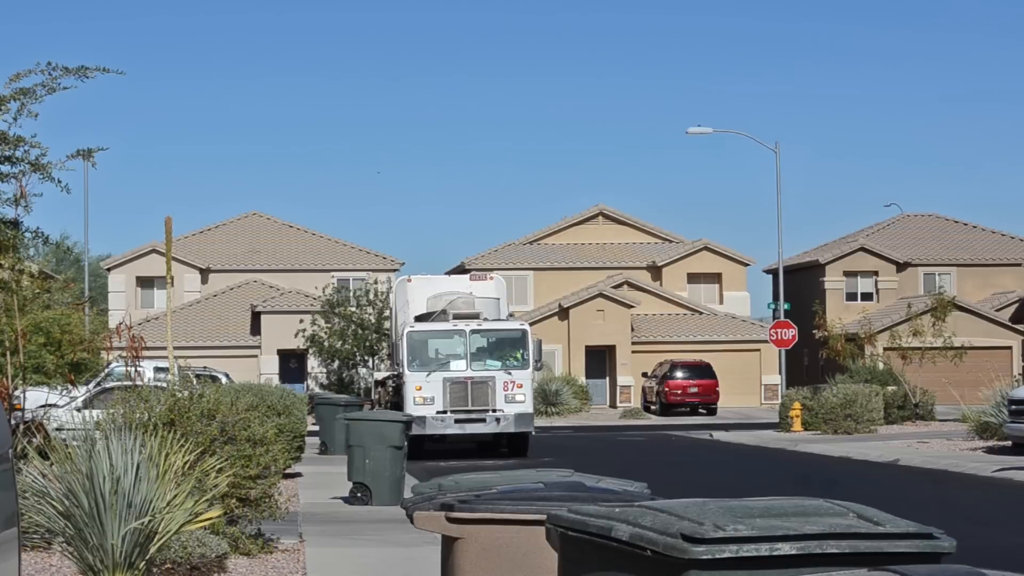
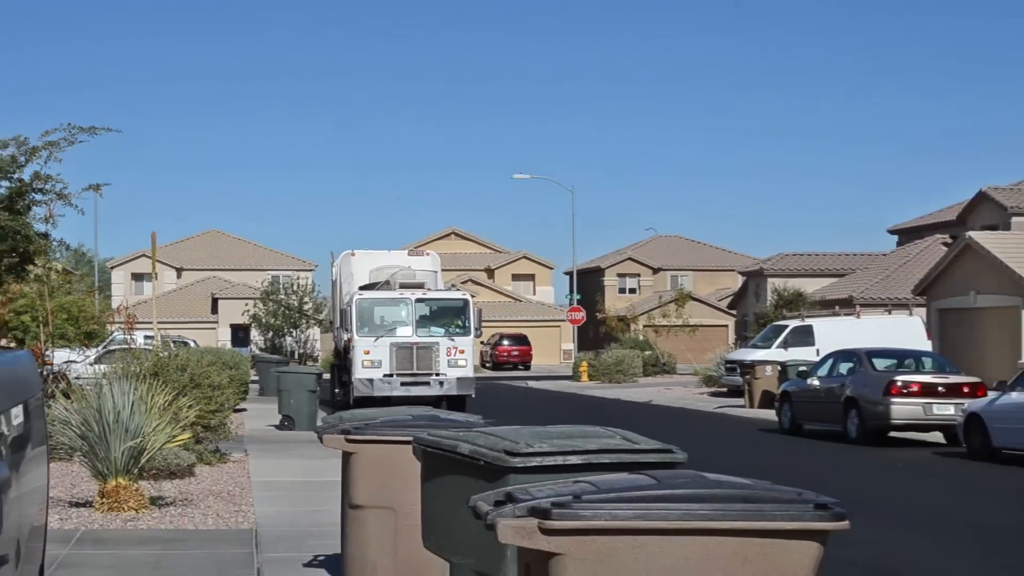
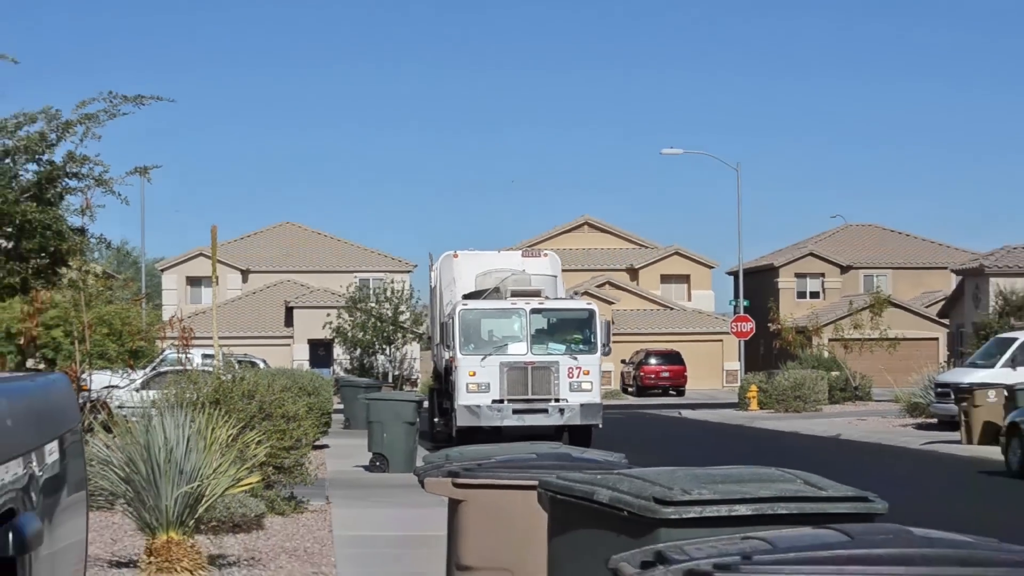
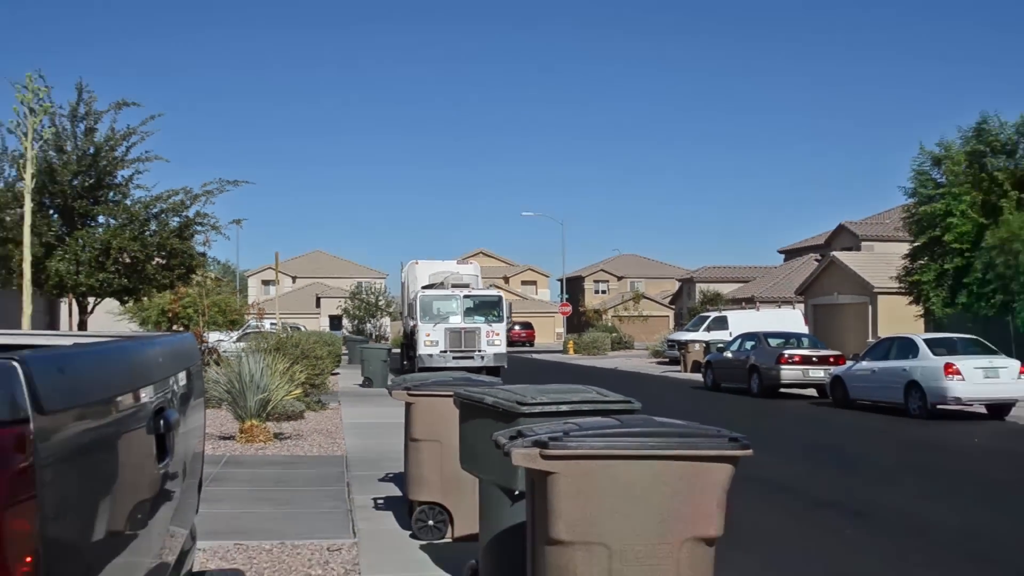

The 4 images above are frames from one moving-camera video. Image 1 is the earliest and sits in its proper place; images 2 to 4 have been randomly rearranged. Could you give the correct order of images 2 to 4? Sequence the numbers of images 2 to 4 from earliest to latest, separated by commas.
3, 2, 4
